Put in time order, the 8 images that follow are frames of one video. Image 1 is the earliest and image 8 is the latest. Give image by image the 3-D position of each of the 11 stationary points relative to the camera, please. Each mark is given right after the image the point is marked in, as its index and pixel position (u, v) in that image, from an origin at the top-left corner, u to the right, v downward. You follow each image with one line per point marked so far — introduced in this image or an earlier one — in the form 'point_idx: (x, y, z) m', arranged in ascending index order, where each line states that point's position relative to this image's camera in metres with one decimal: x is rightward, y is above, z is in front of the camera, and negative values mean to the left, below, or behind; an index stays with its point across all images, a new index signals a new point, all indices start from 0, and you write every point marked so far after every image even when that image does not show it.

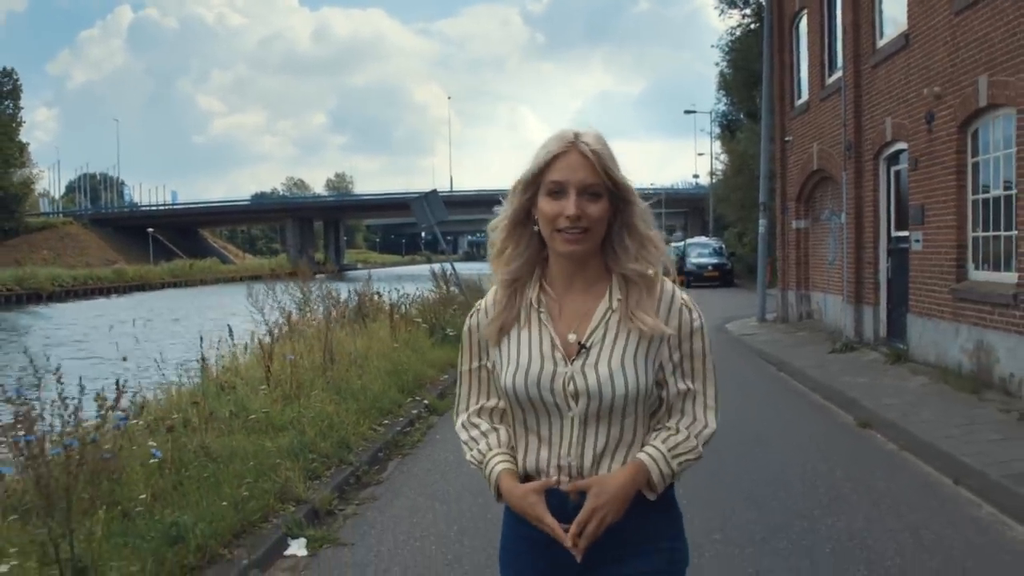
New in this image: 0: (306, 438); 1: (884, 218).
0: (-1.6, -1.2, +8.0) m
1: (+5.3, +1.0, +14.8) m
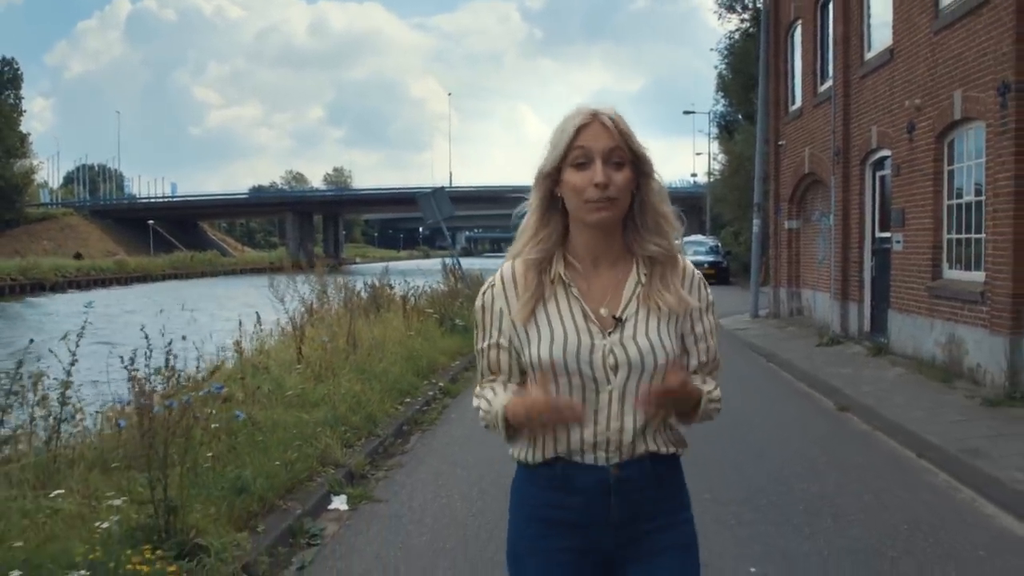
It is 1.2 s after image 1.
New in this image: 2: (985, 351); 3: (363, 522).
0: (-1.5, -1.1, +8.9) m
1: (+5.4, +1.1, +15.7) m
2: (+4.9, -0.6, +10.8) m
3: (-1.0, -1.5, +6.8) m
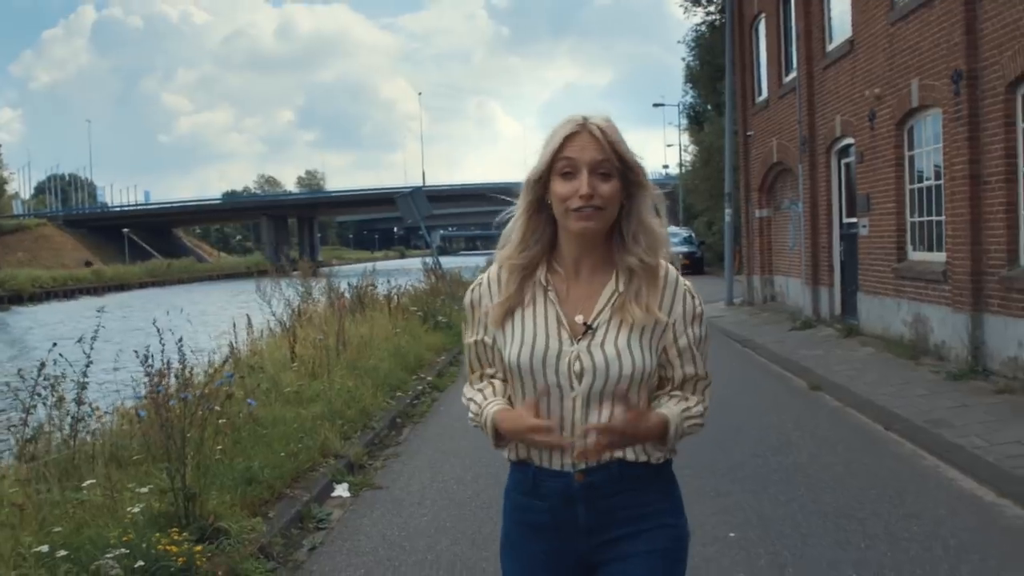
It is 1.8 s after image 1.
0: (-1.6, -1.1, +9.3) m
1: (+5.1, +1.3, +16.2) m
2: (+4.8, -0.4, +11.4) m
3: (-1.0, -1.5, +7.2) m
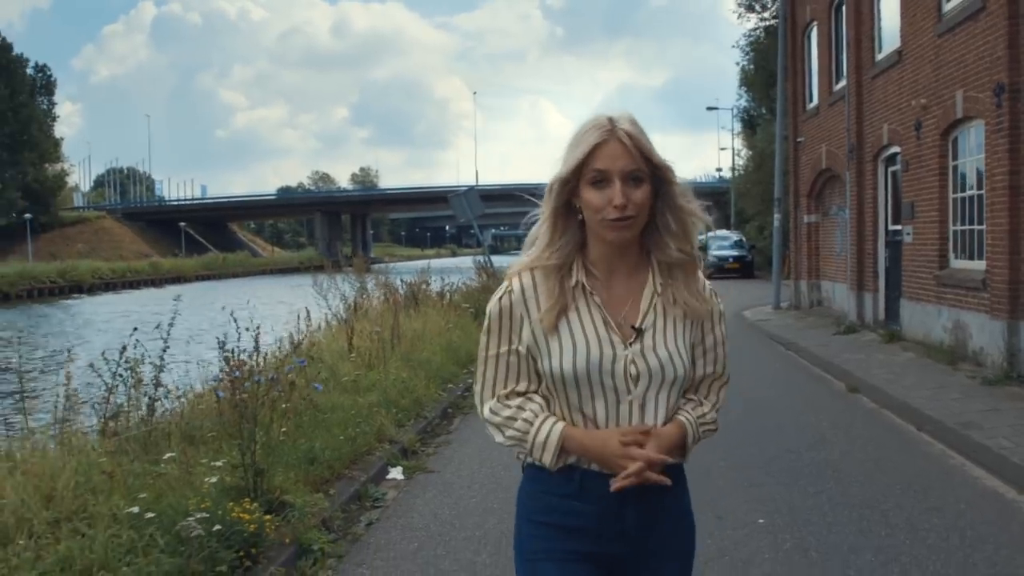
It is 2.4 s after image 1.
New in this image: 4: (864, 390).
0: (-1.2, -1.0, +9.9) m
1: (+5.8, +1.2, +16.4) m
2: (+5.3, -0.5, +11.6) m
3: (-0.7, -1.5, +7.7) m
4: (+3.9, -1.1, +11.5) m
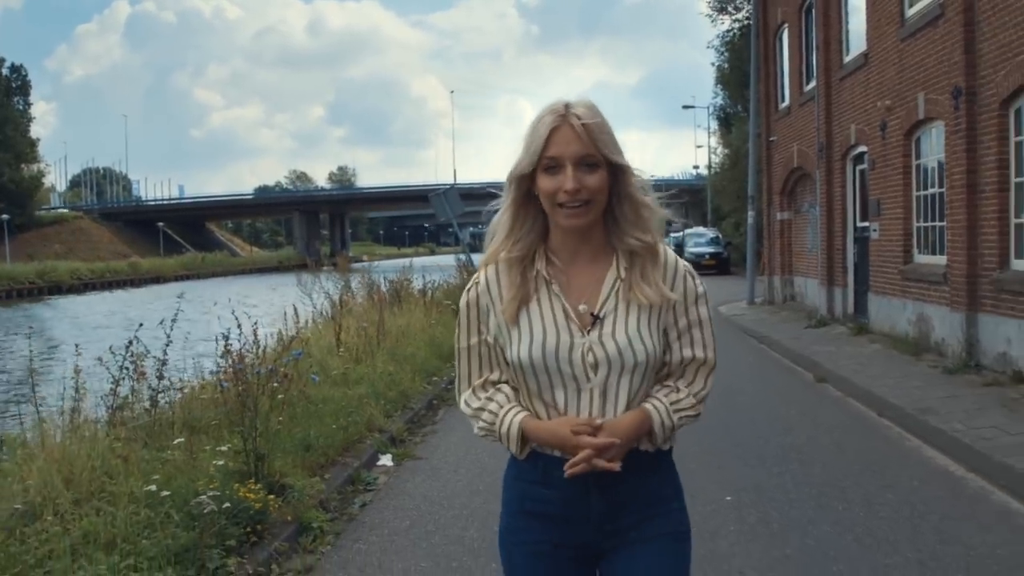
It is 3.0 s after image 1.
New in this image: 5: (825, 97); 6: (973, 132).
0: (-1.3, -1.0, +10.3) m
1: (+5.5, +1.3, +17.0) m
2: (+5.1, -0.4, +12.2) m
3: (-0.8, -1.5, +8.2) m
4: (+3.7, -1.1, +12.0) m
5: (+5.4, +3.3, +17.9) m
6: (+5.0, +1.7, +11.3) m
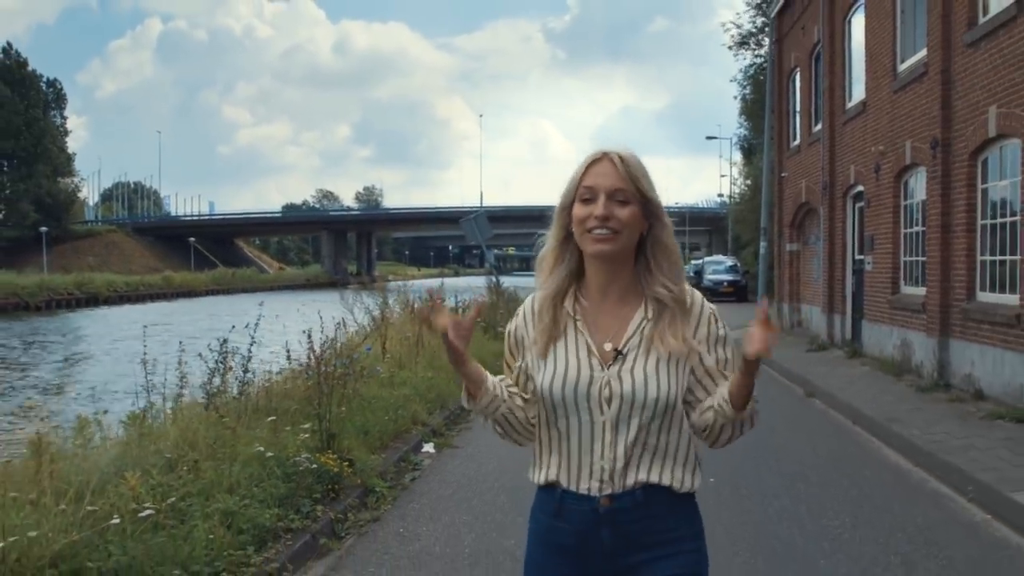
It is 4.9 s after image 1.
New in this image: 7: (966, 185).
0: (-1.0, -1.2, +11.9) m
1: (+6.0, +0.8, +18.5) m
2: (+5.4, -0.8, +13.6) m
3: (-0.6, -1.6, +9.7) m
4: (+4.0, -1.4, +13.5) m
5: (+5.9, +2.8, +19.5) m
6: (+5.4, +1.4, +12.8) m
7: (+5.3, +1.2, +12.2) m
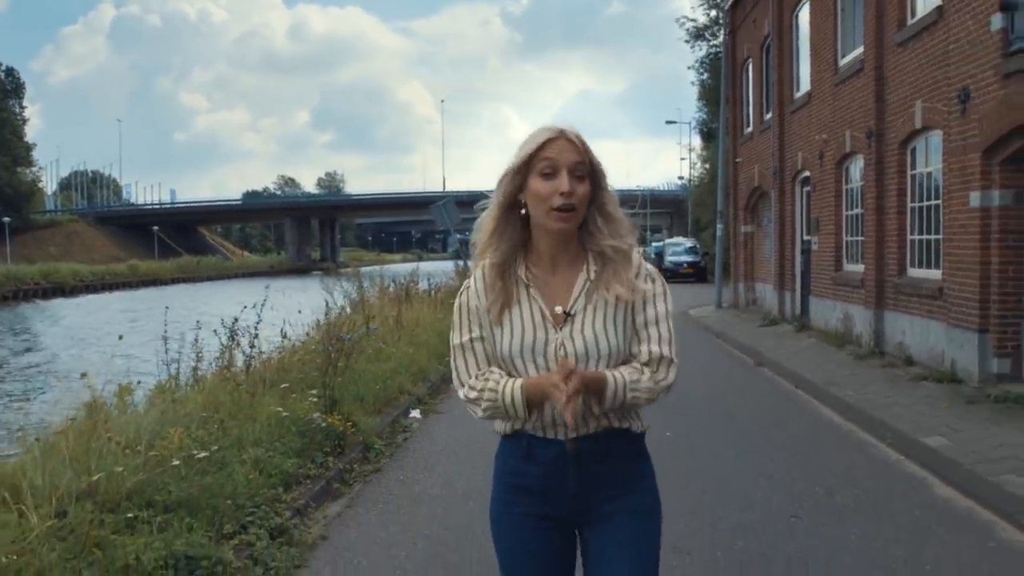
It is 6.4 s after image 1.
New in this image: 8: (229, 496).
0: (-1.3, -0.9, +13.0) m
1: (+5.4, +1.2, +19.8) m
2: (+5.0, -0.5, +14.9) m
3: (-0.8, -1.4, +10.8) m
4: (+3.6, -1.1, +14.8) m
5: (+5.3, +3.2, +20.7) m
6: (+5.0, +1.7, +14.1) m
7: (+5.0, +1.5, +13.5) m
8: (-1.7, -1.3, +6.4) m
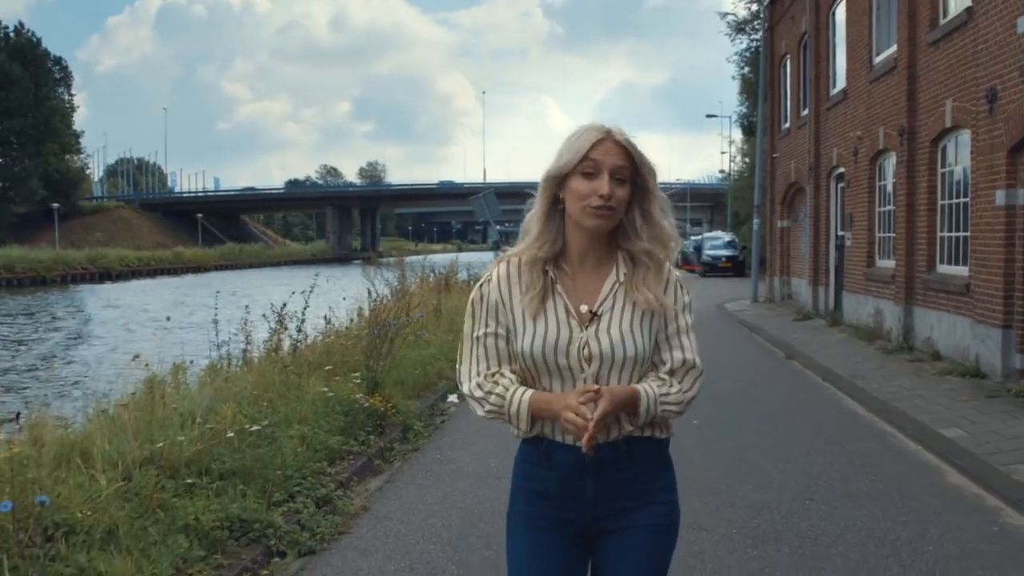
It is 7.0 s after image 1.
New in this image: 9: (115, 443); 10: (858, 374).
0: (-0.9, -0.8, +13.4) m
1: (+6.2, +1.3, +20.0) m
2: (+5.6, -0.4, +15.1) m
3: (-0.5, -1.3, +11.3) m
4: (+4.1, -1.0, +15.0) m
5: (+6.1, +3.3, +20.9) m
6: (+5.5, +1.7, +14.3) m
7: (+5.5, +1.6, +13.7) m
8: (-1.5, -1.2, +6.8) m
9: (-2.5, -1.0, +6.4) m
10: (+4.2, -1.0, +12.6) m
